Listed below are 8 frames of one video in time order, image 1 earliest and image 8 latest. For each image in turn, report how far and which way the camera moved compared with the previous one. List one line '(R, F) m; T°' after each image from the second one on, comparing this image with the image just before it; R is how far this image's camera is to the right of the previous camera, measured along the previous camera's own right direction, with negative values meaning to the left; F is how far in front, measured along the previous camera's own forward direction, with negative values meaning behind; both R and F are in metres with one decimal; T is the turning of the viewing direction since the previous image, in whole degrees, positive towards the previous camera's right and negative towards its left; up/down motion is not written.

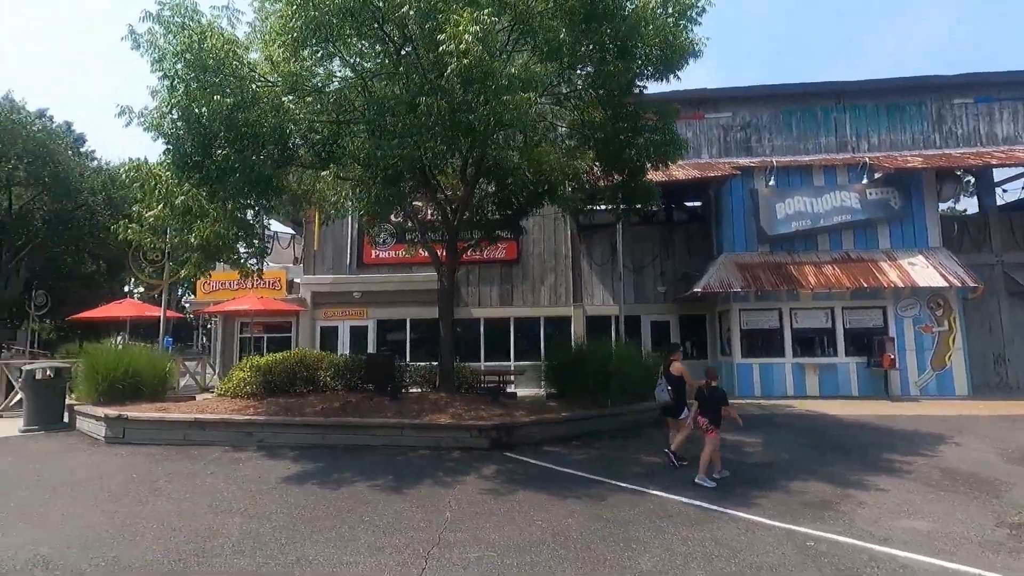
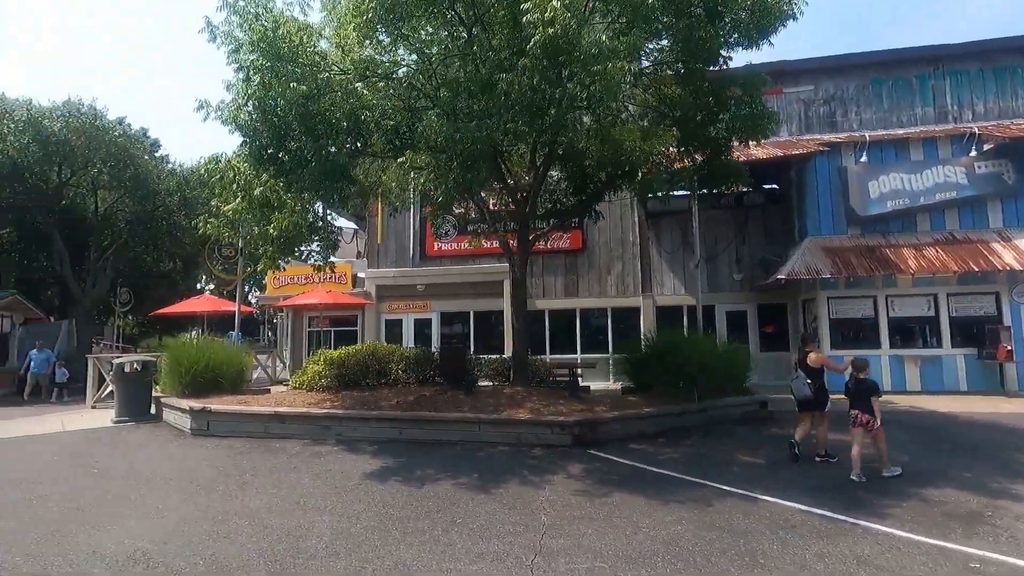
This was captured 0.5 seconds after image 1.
(-0.5, +0.4) m; -5°
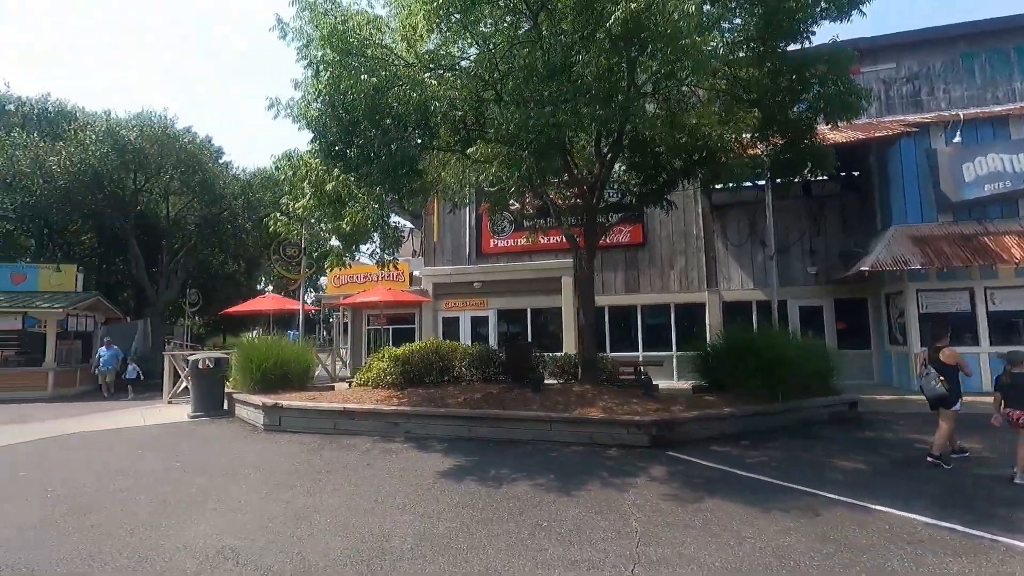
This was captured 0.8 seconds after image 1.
(-0.4, +0.3) m; -5°
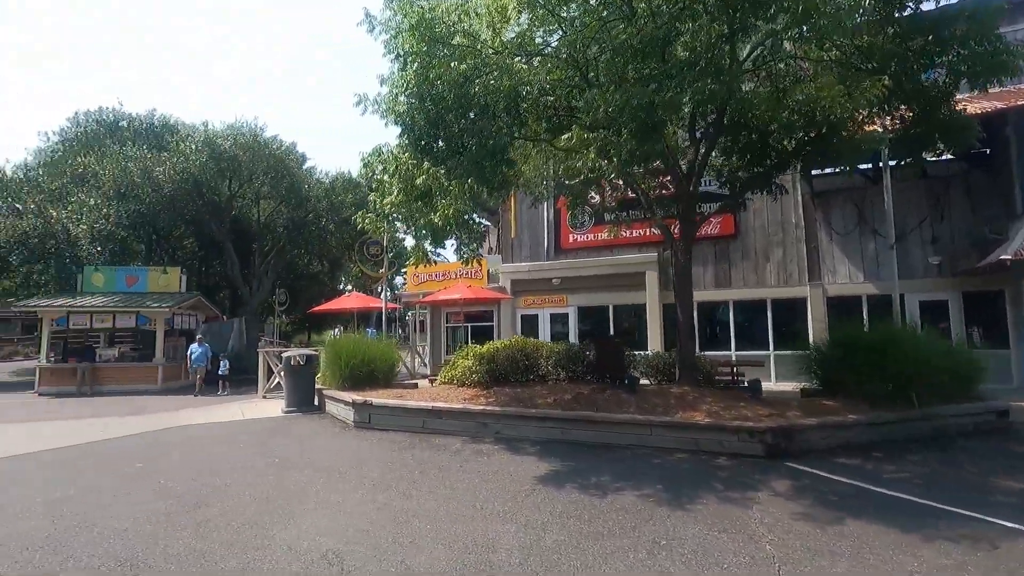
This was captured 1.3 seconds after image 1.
(-0.4, +0.4) m; -7°
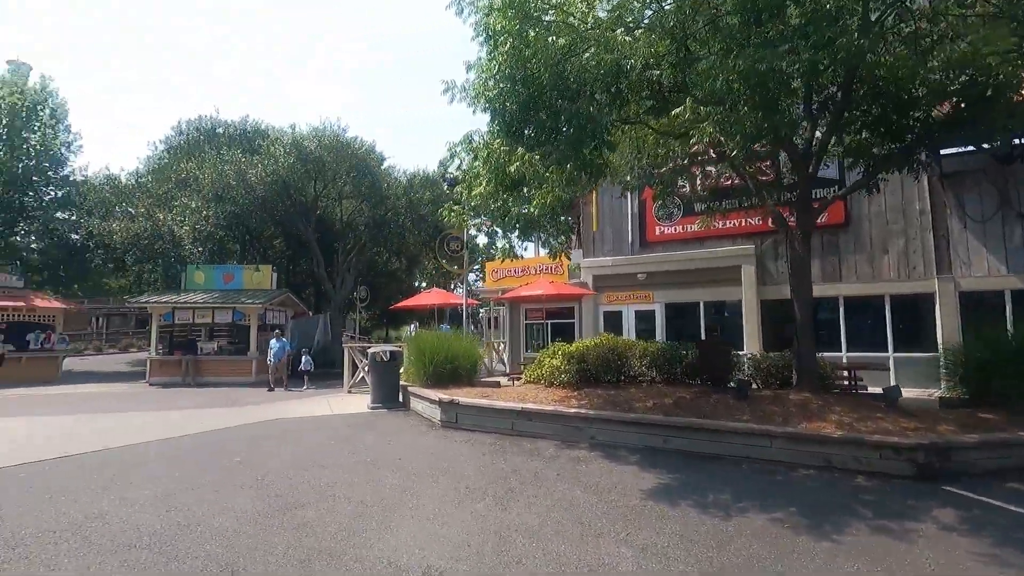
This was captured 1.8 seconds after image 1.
(-0.4, +0.5) m; -7°
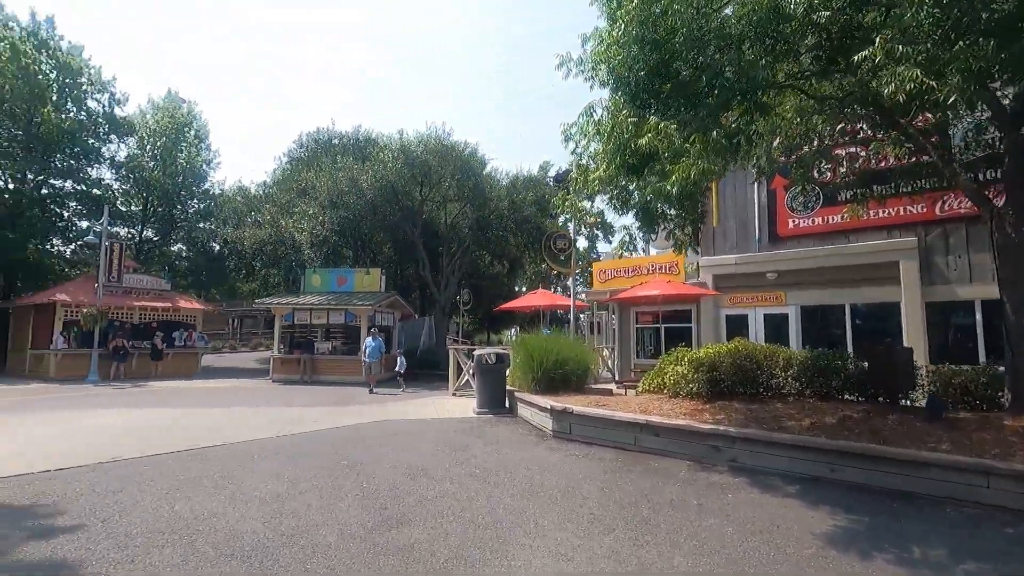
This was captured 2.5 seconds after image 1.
(-0.3, +0.8) m; -10°
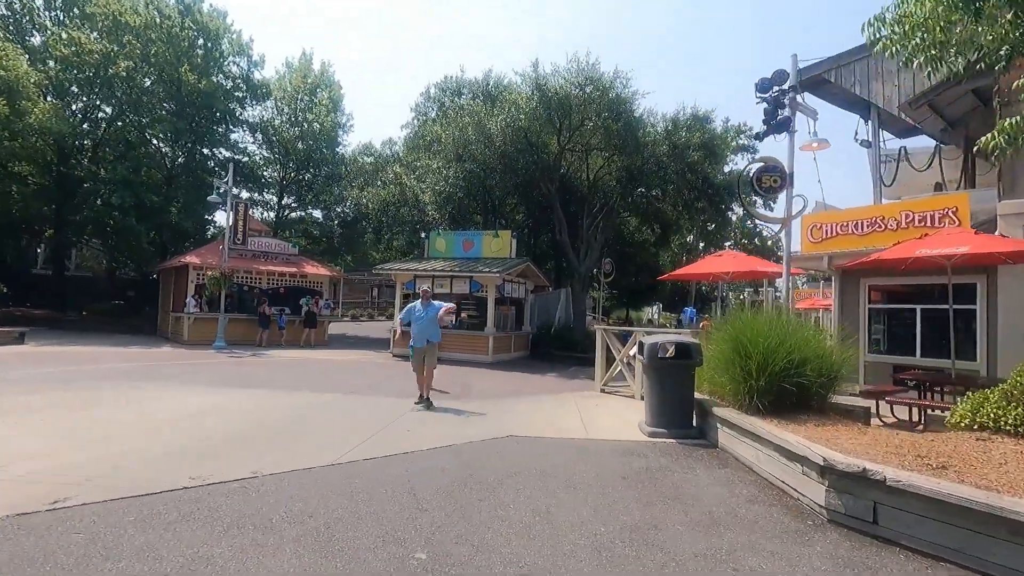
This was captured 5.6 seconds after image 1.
(-0.8, +4.0) m; -14°
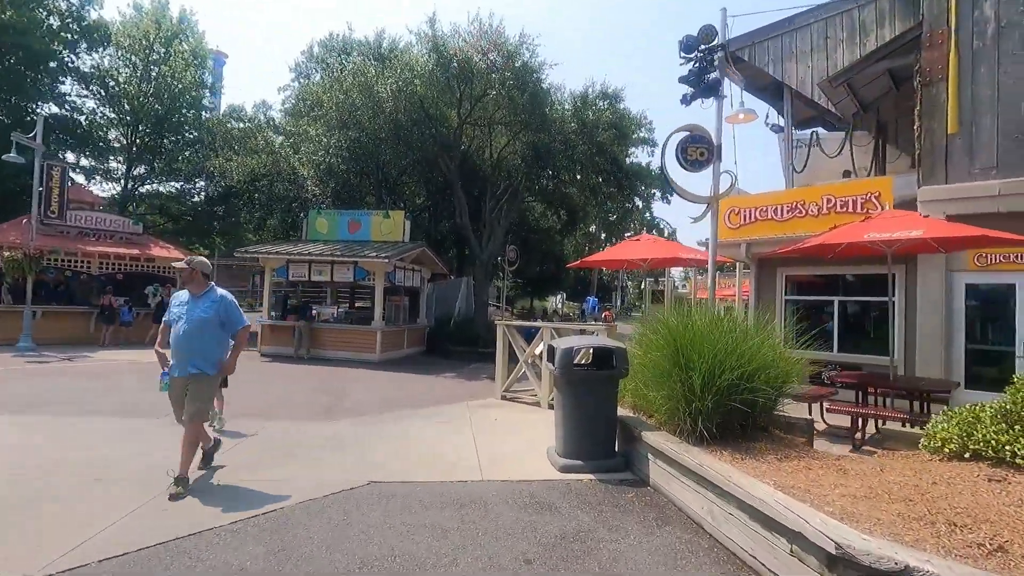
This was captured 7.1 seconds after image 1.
(+0.4, +2.0) m; +10°
